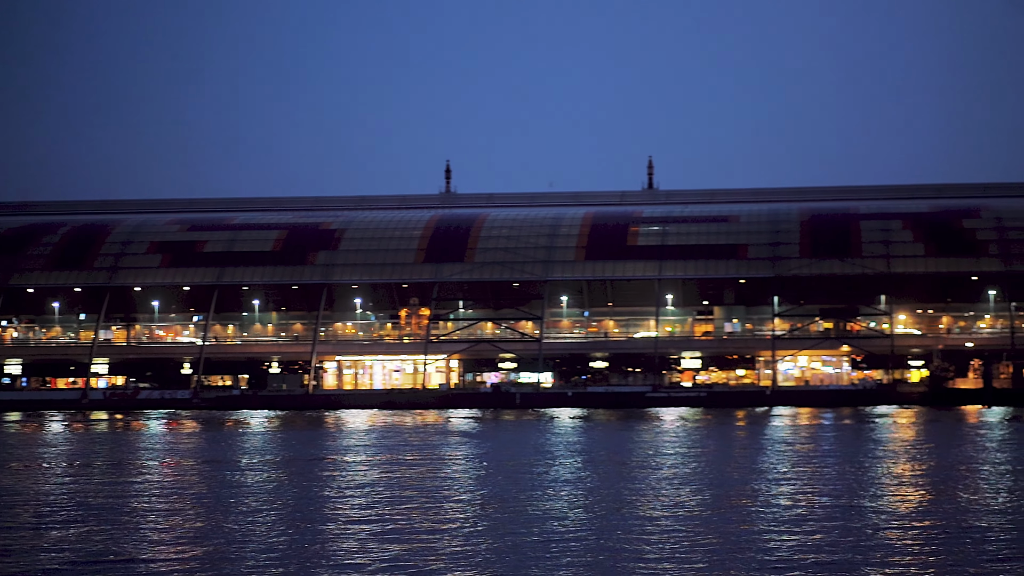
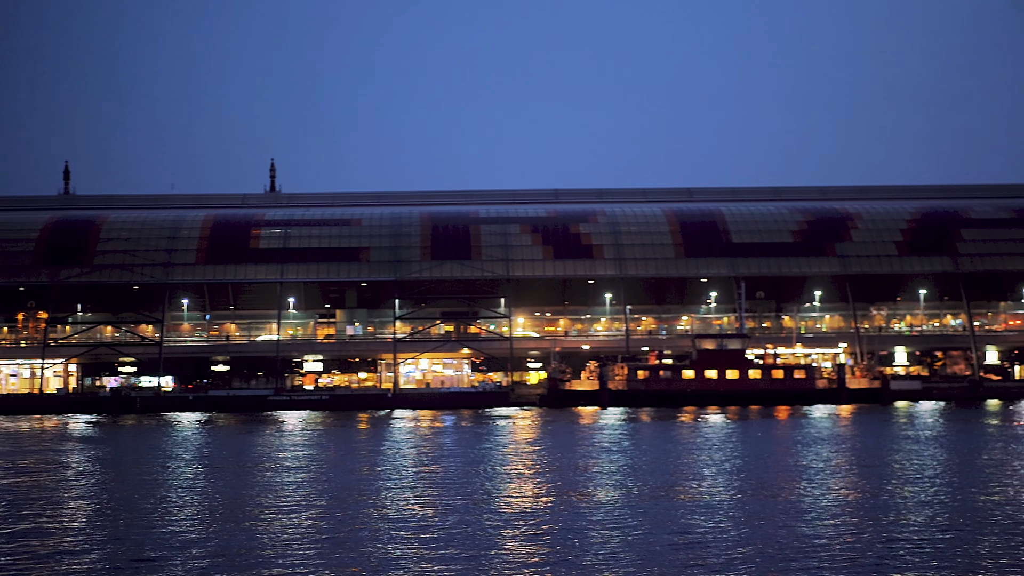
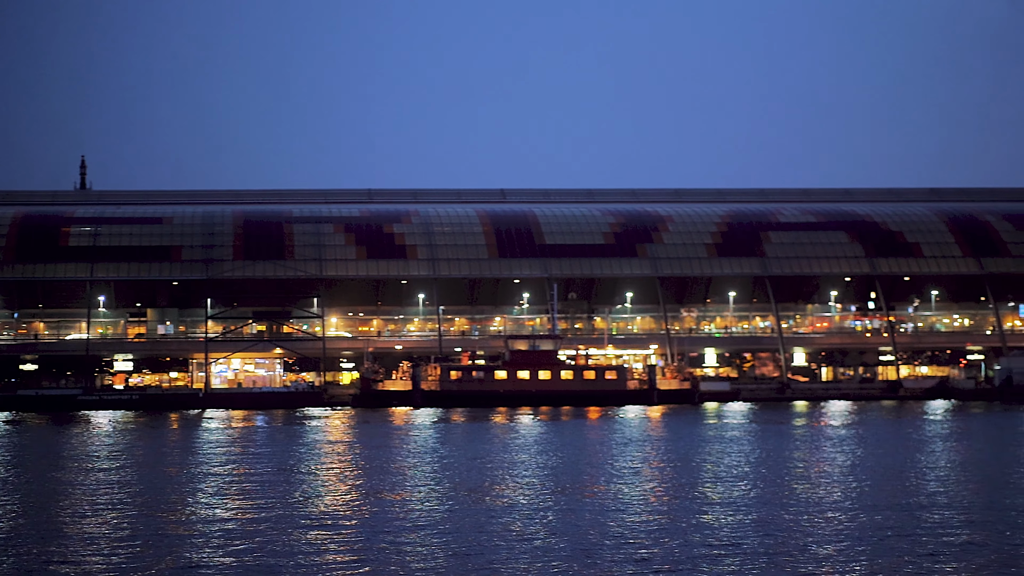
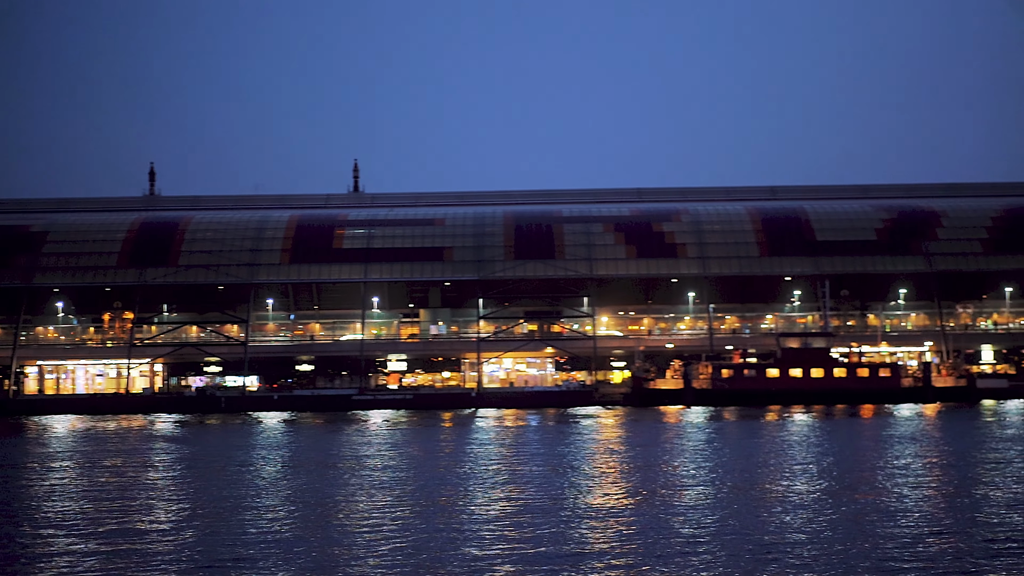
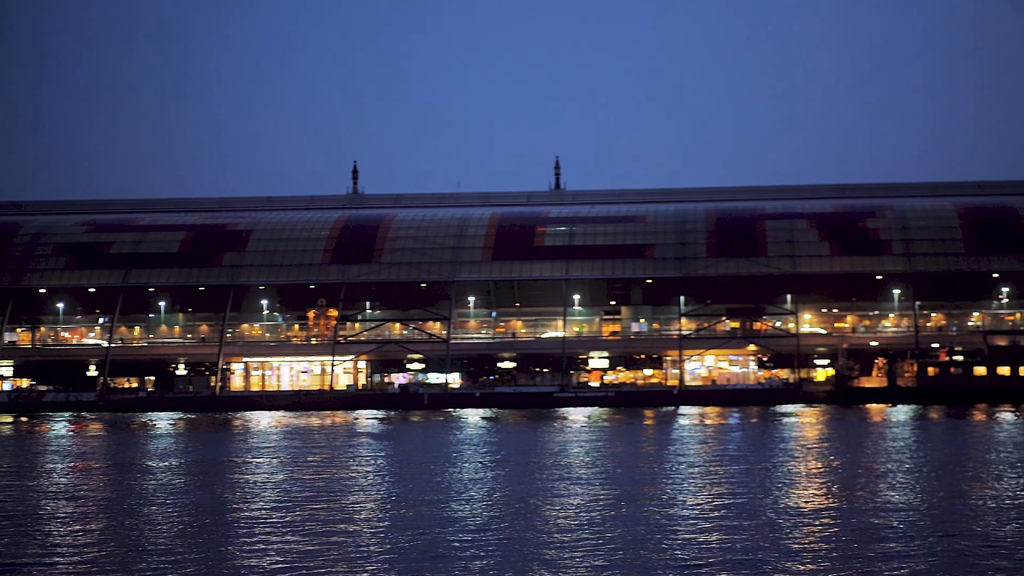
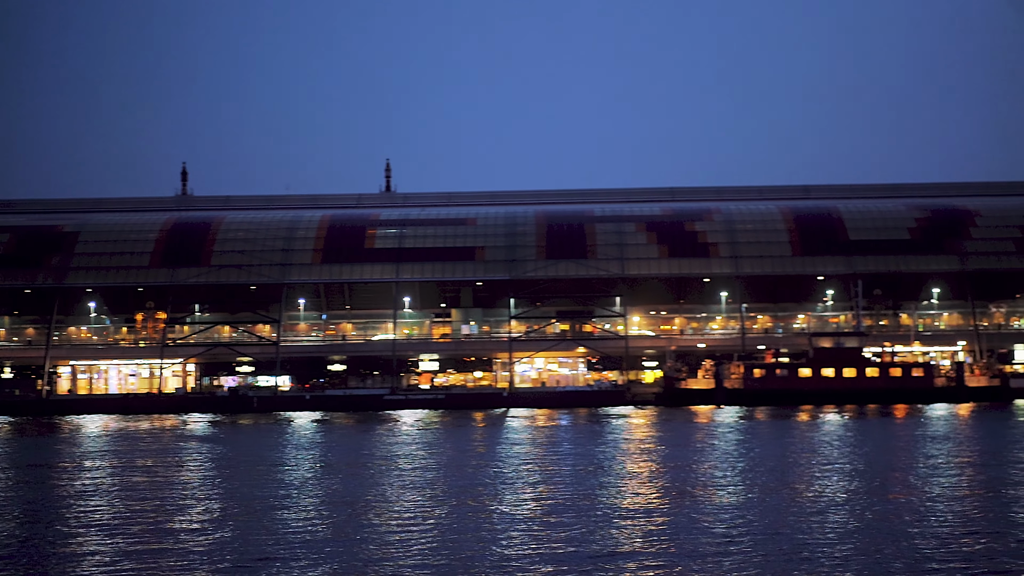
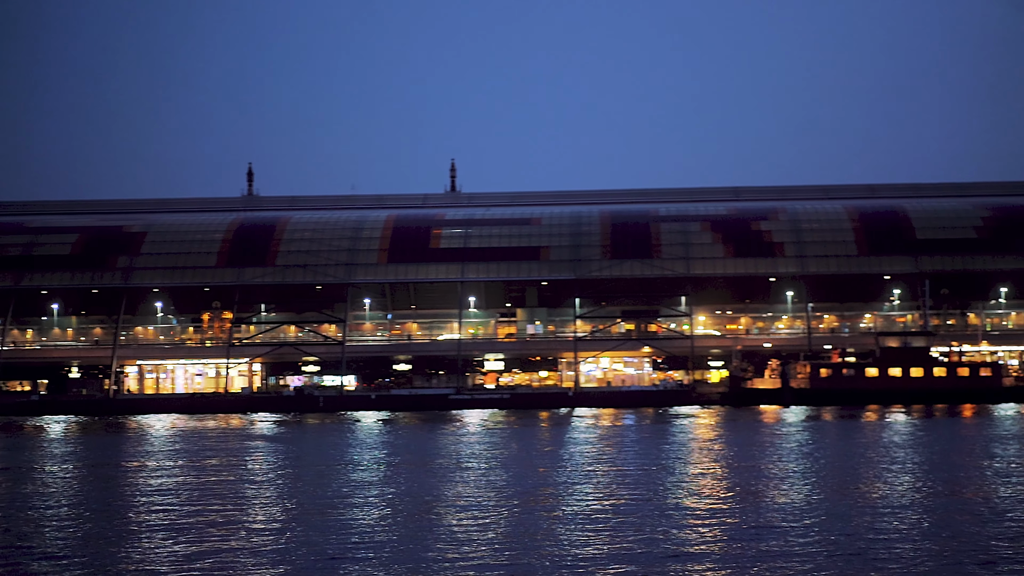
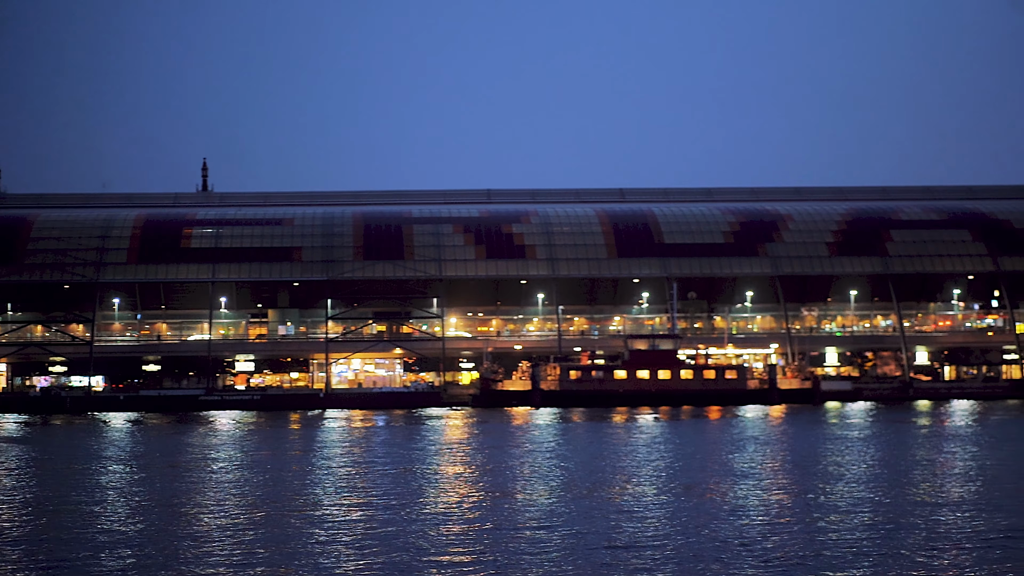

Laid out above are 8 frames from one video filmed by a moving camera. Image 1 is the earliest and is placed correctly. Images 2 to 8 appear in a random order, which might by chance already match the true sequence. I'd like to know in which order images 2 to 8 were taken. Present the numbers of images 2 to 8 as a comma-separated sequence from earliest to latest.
5, 7, 6, 4, 2, 8, 3
